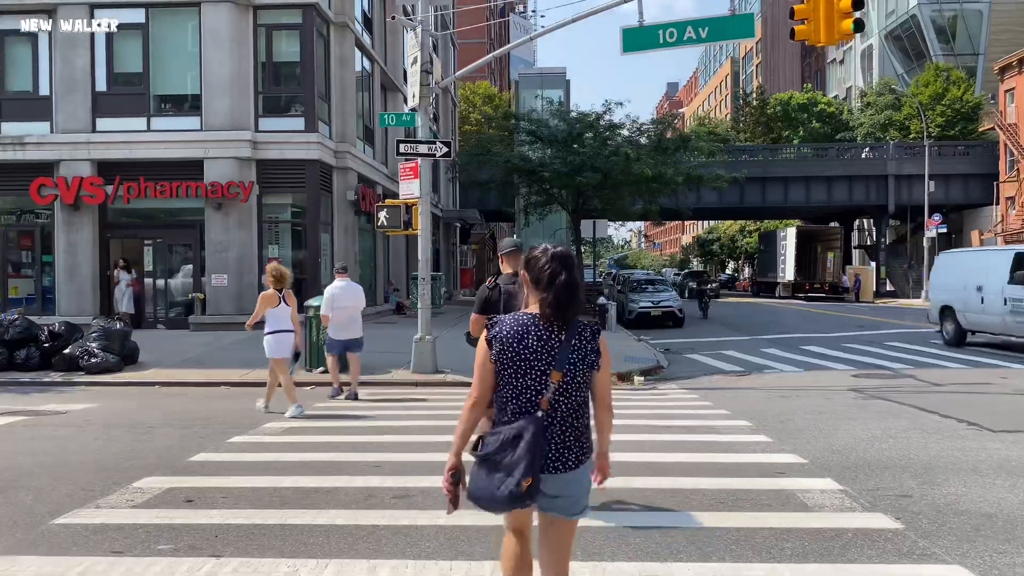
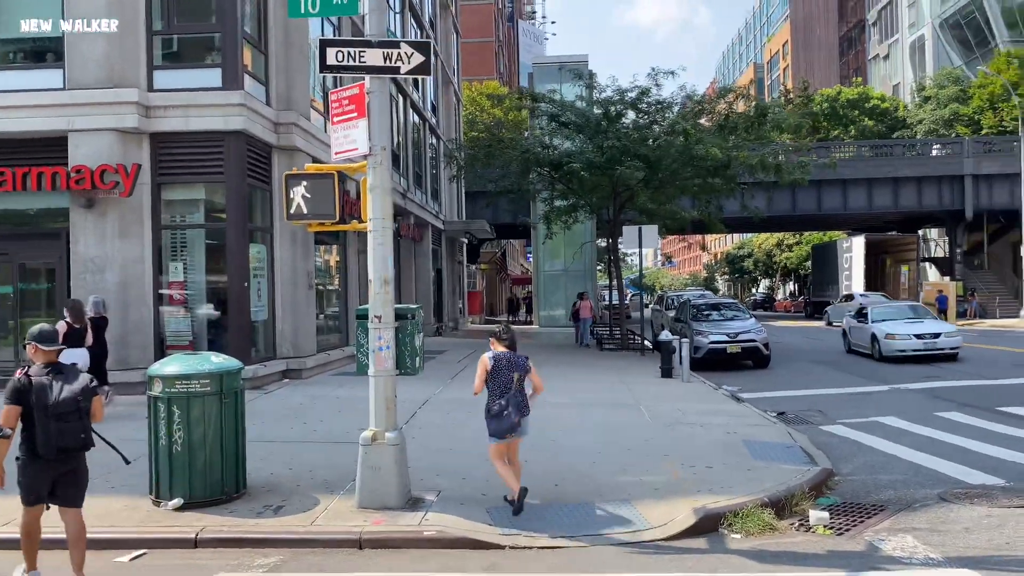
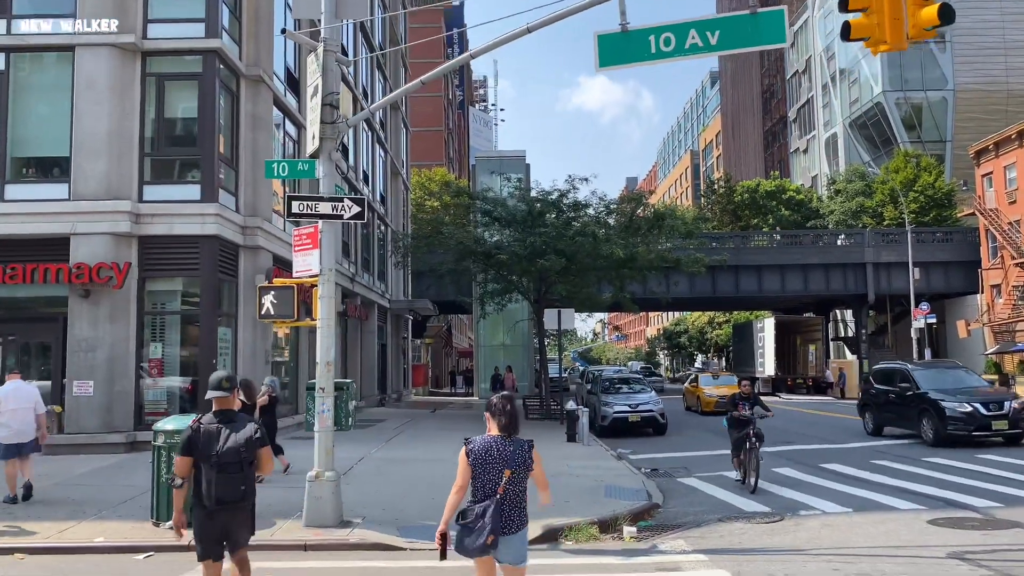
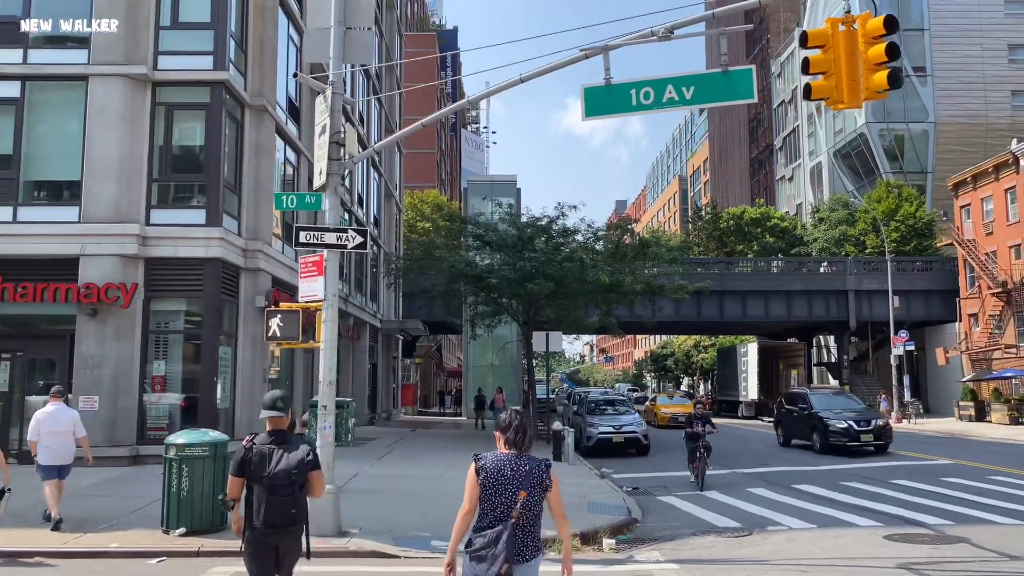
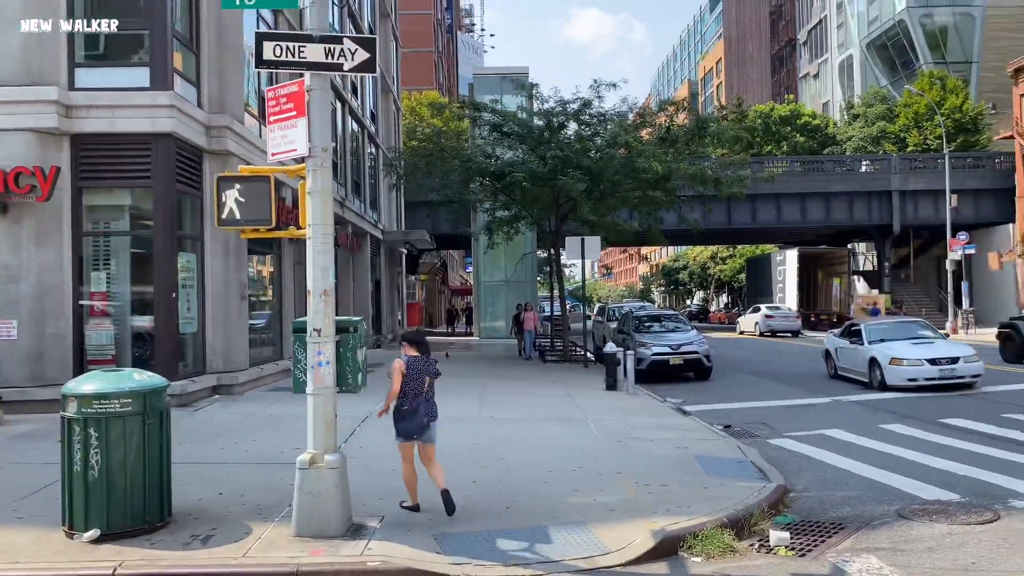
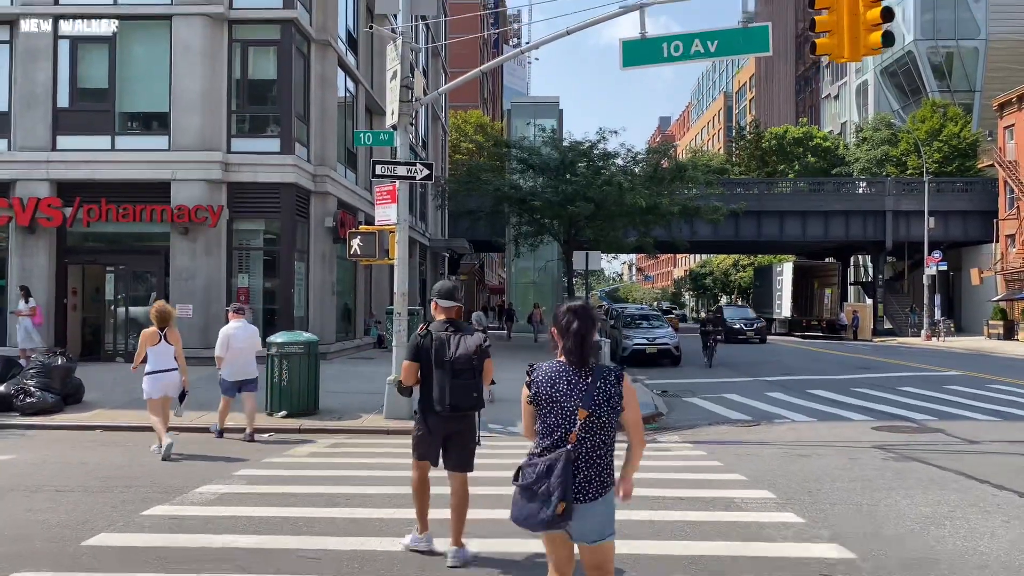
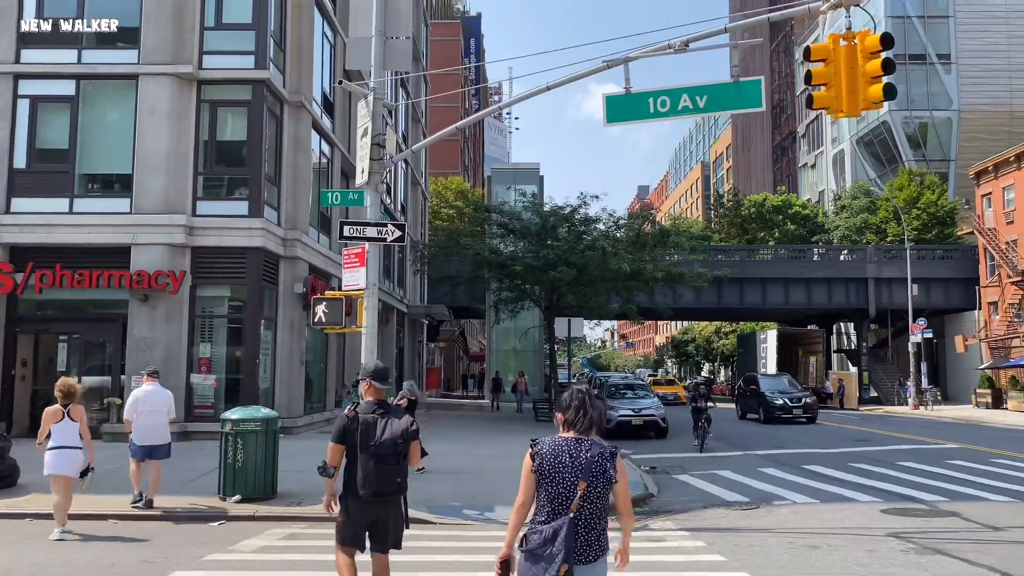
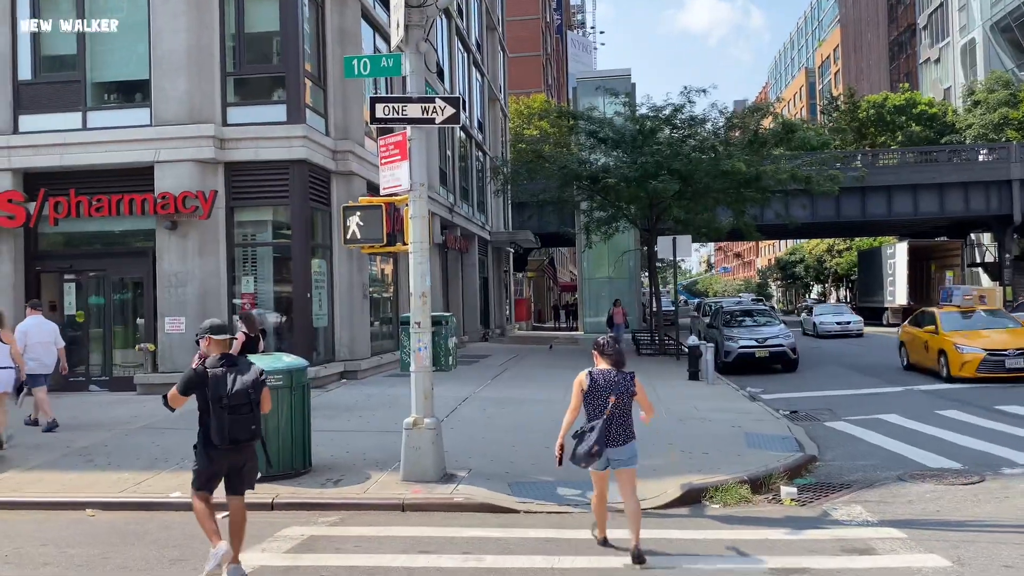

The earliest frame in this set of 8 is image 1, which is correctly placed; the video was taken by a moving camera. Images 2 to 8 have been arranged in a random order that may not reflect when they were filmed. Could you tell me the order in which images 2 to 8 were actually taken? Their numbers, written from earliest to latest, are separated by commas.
6, 7, 4, 3, 8, 2, 5
